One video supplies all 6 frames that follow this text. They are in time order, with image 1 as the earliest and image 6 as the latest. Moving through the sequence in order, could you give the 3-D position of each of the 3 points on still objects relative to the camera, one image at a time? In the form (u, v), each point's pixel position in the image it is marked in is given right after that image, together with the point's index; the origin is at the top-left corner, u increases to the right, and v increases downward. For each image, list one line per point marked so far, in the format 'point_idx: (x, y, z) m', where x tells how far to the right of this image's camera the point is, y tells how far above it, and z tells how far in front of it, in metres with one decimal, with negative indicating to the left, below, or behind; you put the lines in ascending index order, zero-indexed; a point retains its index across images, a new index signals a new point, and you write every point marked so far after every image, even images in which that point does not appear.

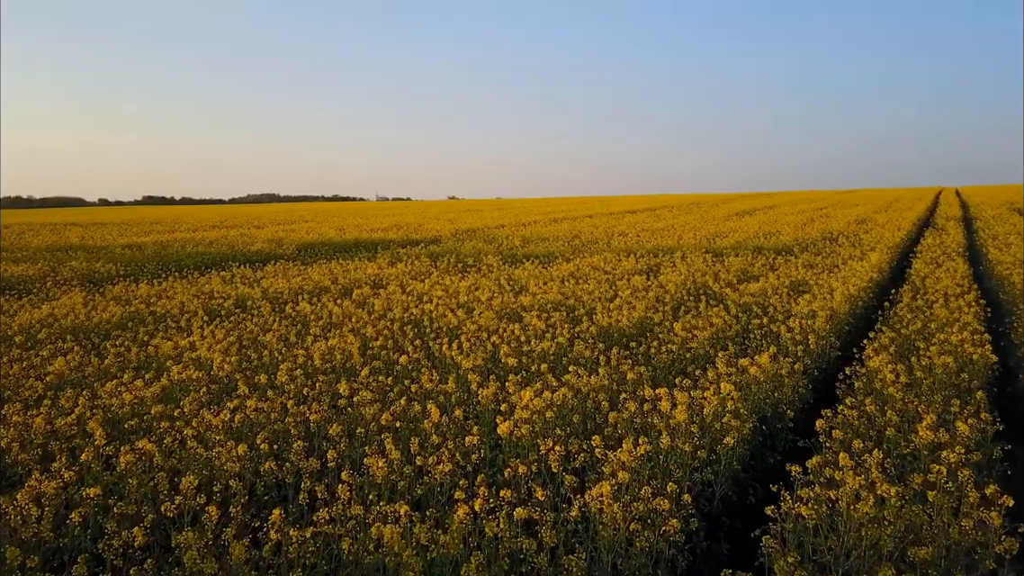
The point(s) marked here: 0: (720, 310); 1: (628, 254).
0: (+2.9, -0.3, +9.2) m
1: (+3.0, +0.9, +17.1) m
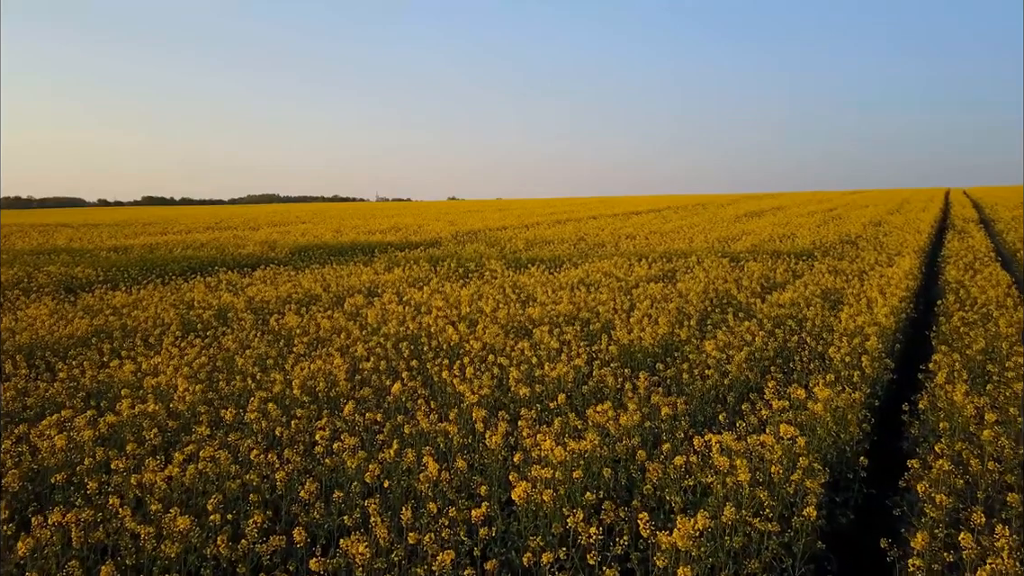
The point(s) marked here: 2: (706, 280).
0: (+3.0, -0.5, +8.3) m
1: (+3.1, +0.7, +16.2) m
2: (+3.5, +0.1, +12.1) m
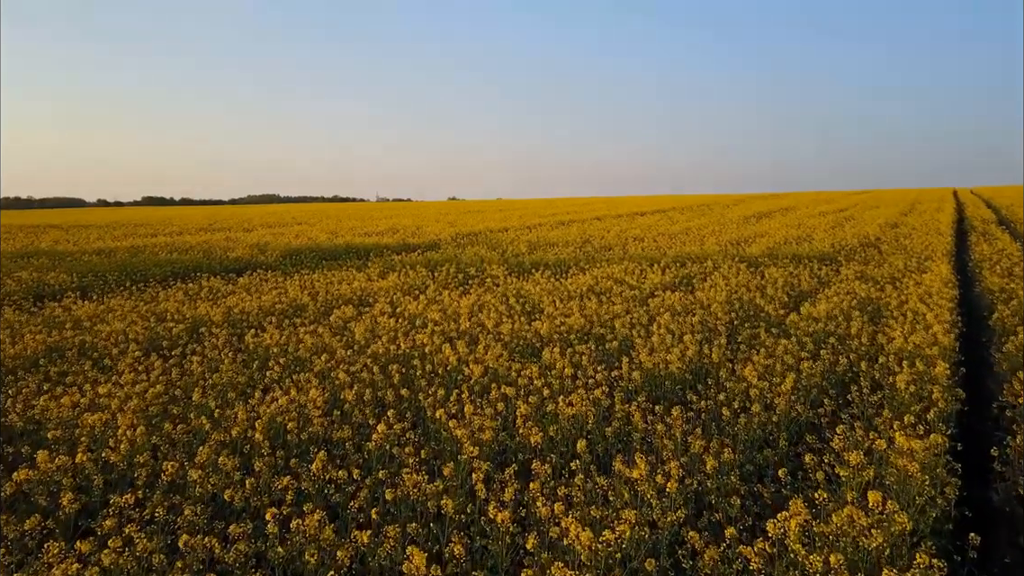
0: (+3.1, -0.6, +7.3) m
1: (+3.2, +0.6, +15.2) m
2: (+3.6, 0.0, +11.1) m
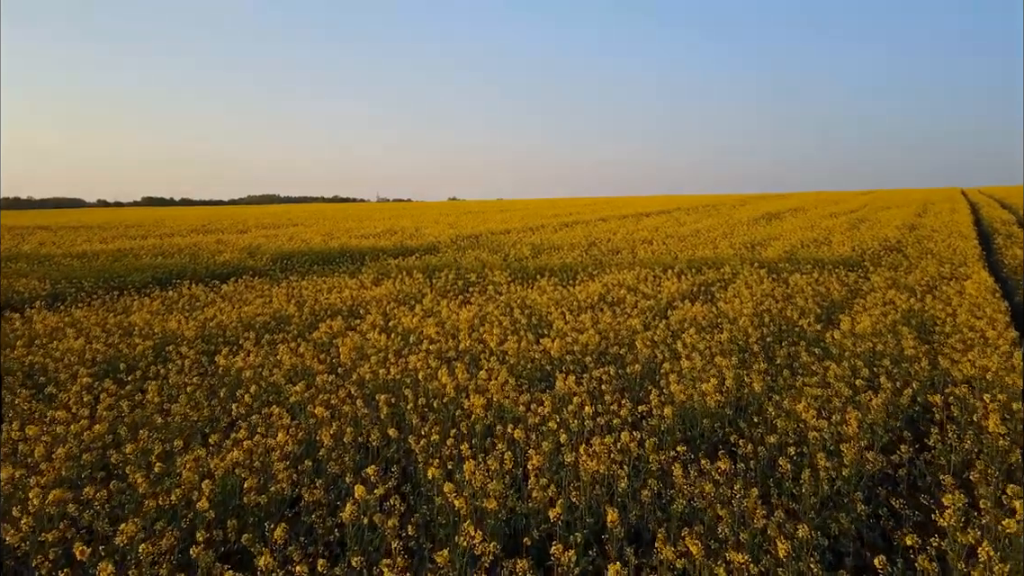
0: (+3.1, -0.8, +6.3) m
1: (+3.3, +0.4, +14.2) m
2: (+3.7, -0.2, +10.1) m
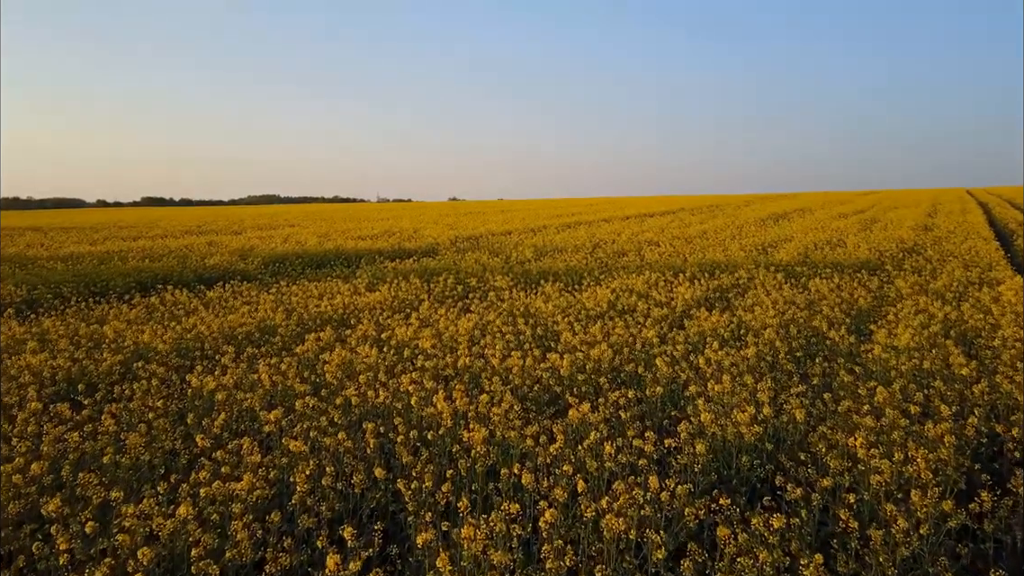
0: (+3.2, -0.9, +5.6) m
1: (+3.3, +0.3, +13.5) m
2: (+3.7, -0.3, +9.3) m
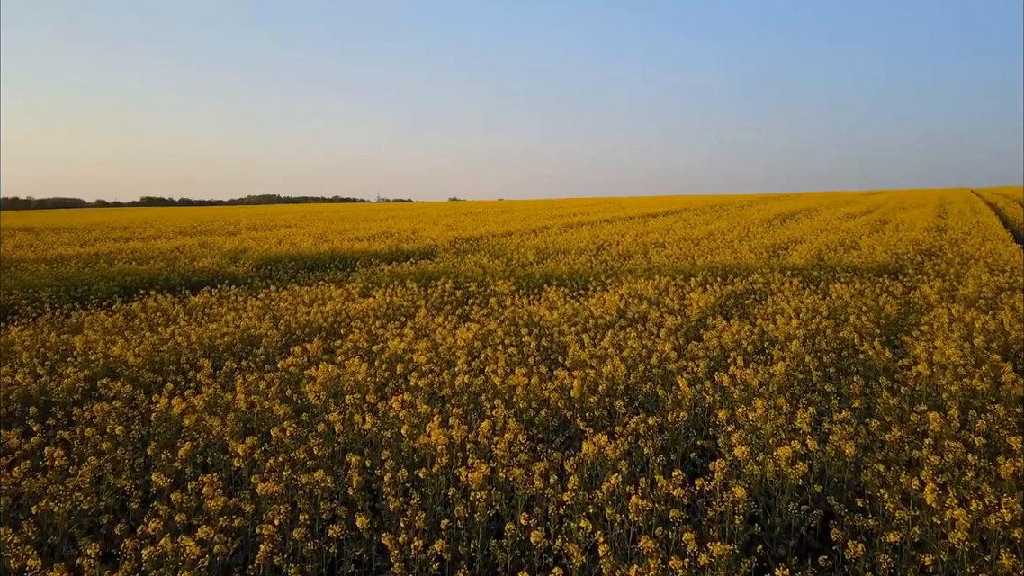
0: (+3.2, -1.0, +4.9) m
1: (+3.3, +0.2, +12.8) m
2: (+3.7, -0.4, +8.7) m
